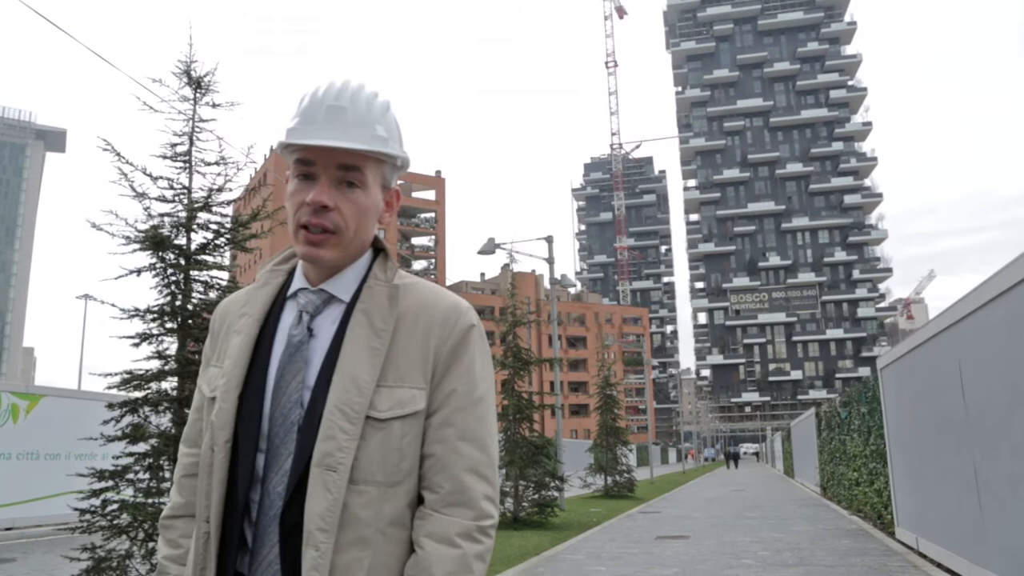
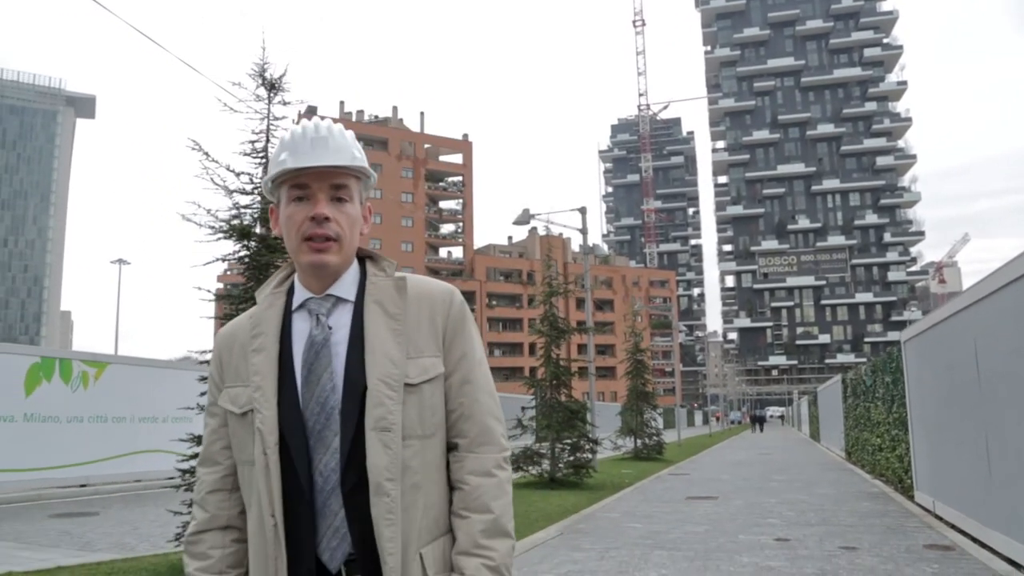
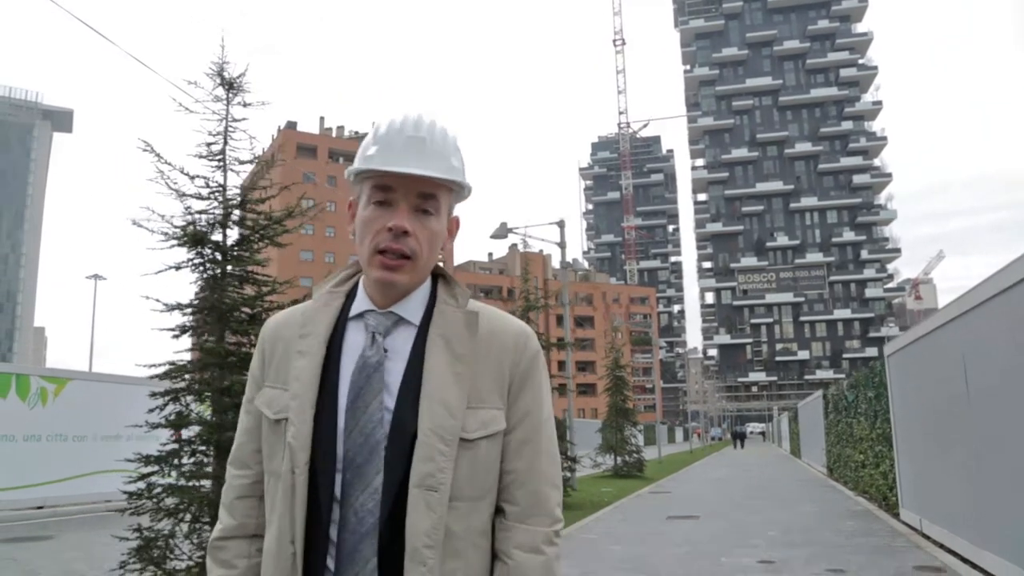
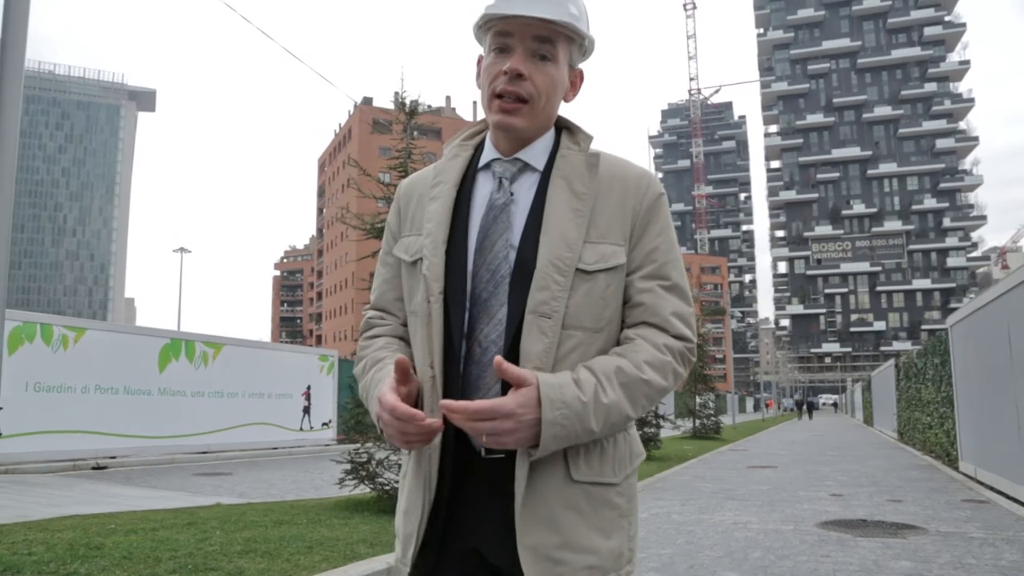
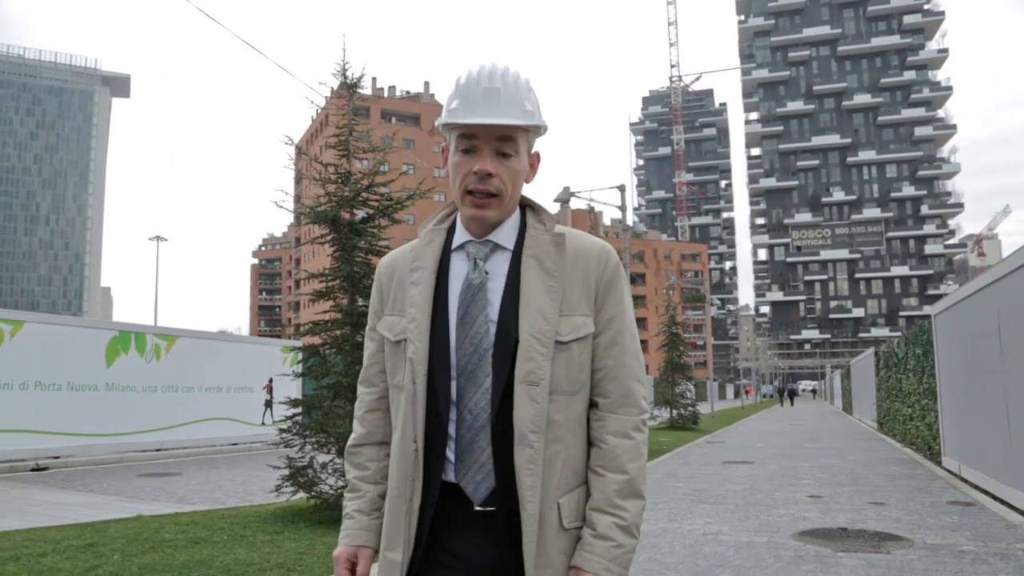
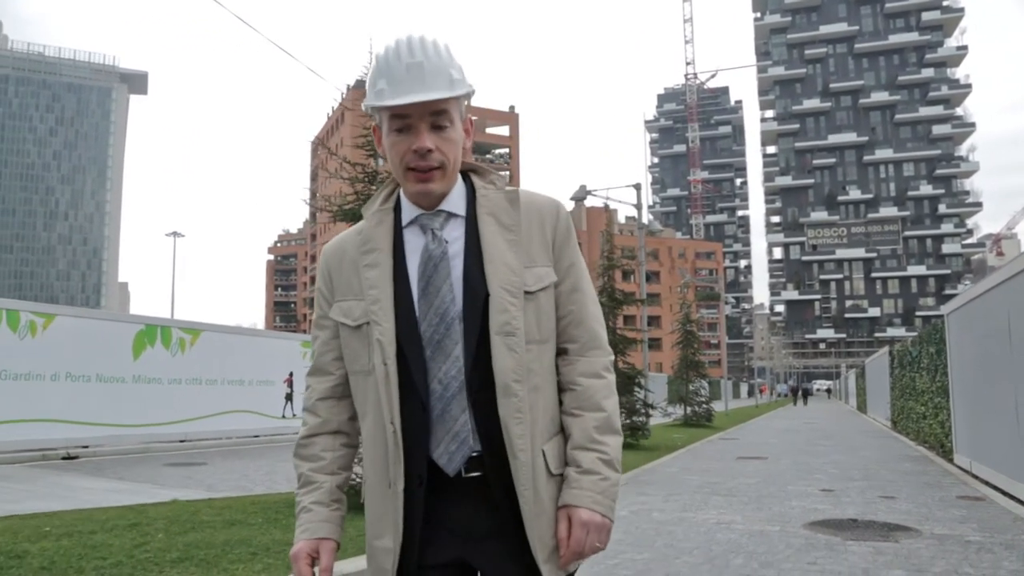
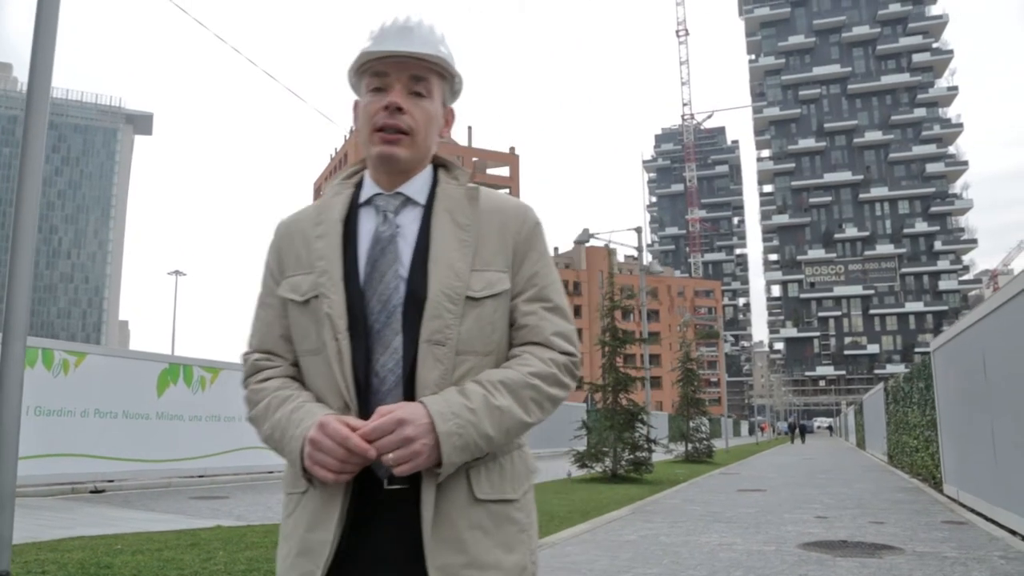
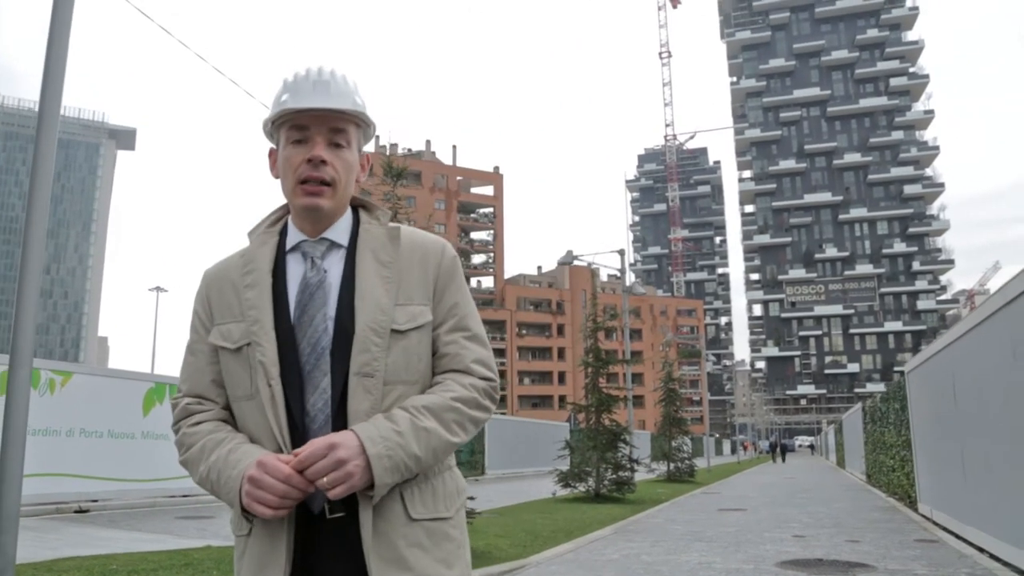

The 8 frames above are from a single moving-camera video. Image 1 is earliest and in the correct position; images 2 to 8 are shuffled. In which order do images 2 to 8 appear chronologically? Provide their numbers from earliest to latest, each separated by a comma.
3, 2, 5, 6, 4, 7, 8
